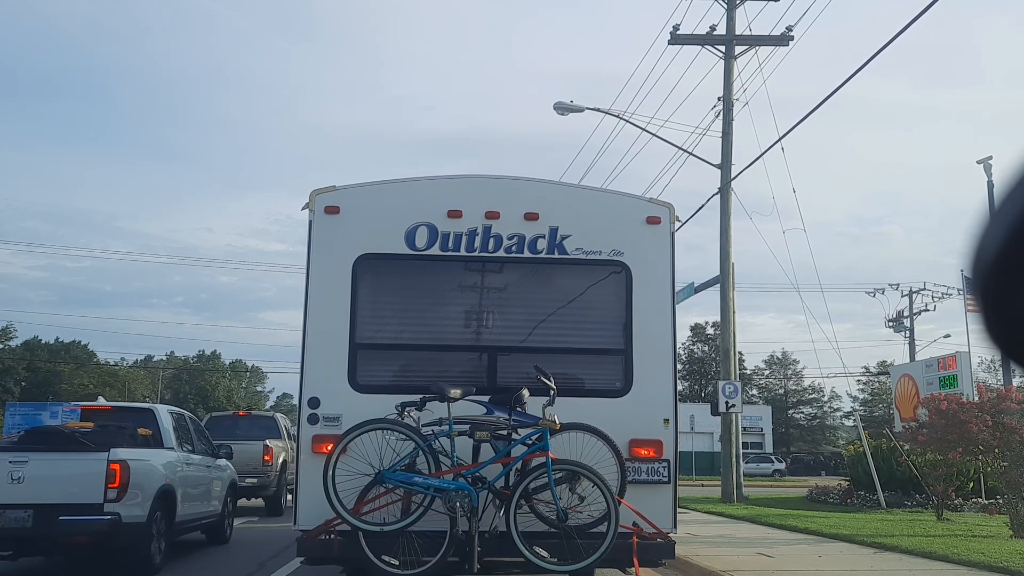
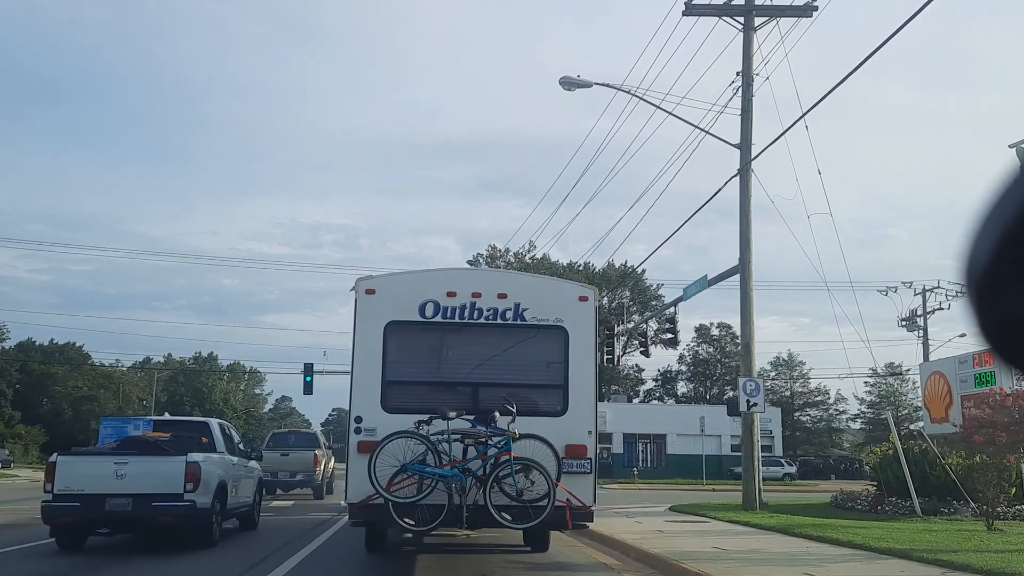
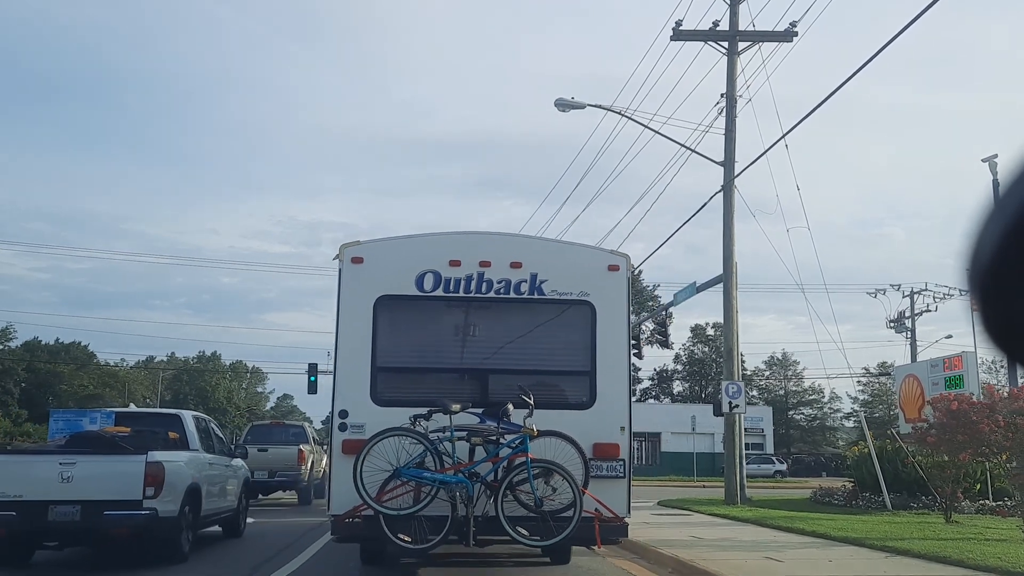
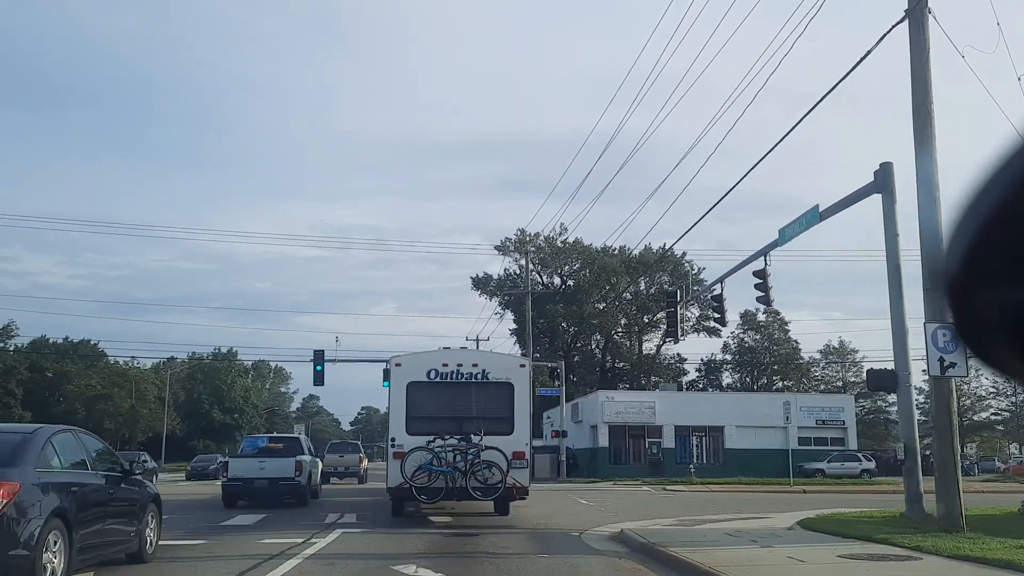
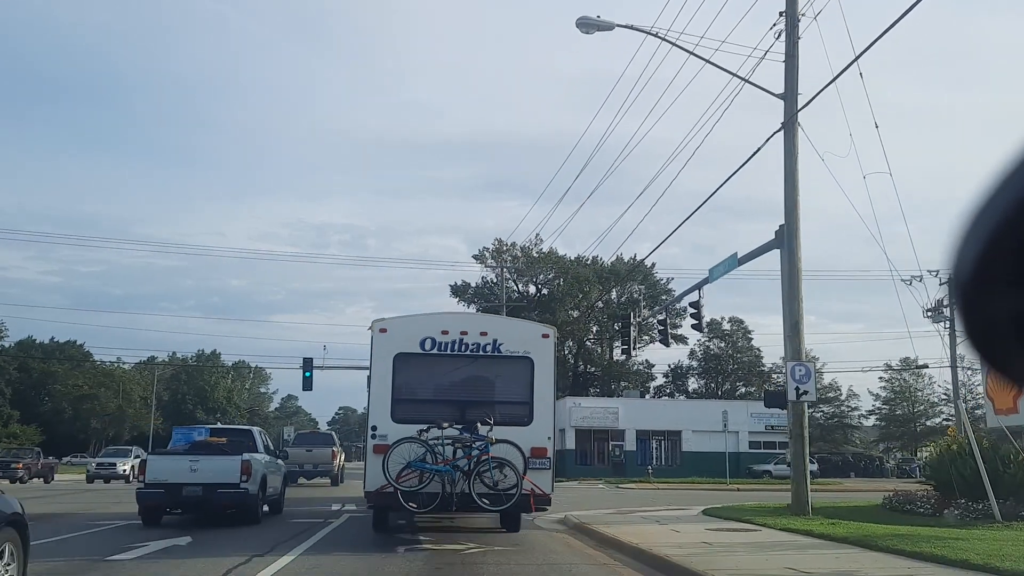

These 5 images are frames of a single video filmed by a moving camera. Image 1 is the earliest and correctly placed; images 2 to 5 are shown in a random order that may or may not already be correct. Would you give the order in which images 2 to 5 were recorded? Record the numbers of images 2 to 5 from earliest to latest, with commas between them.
3, 2, 5, 4
